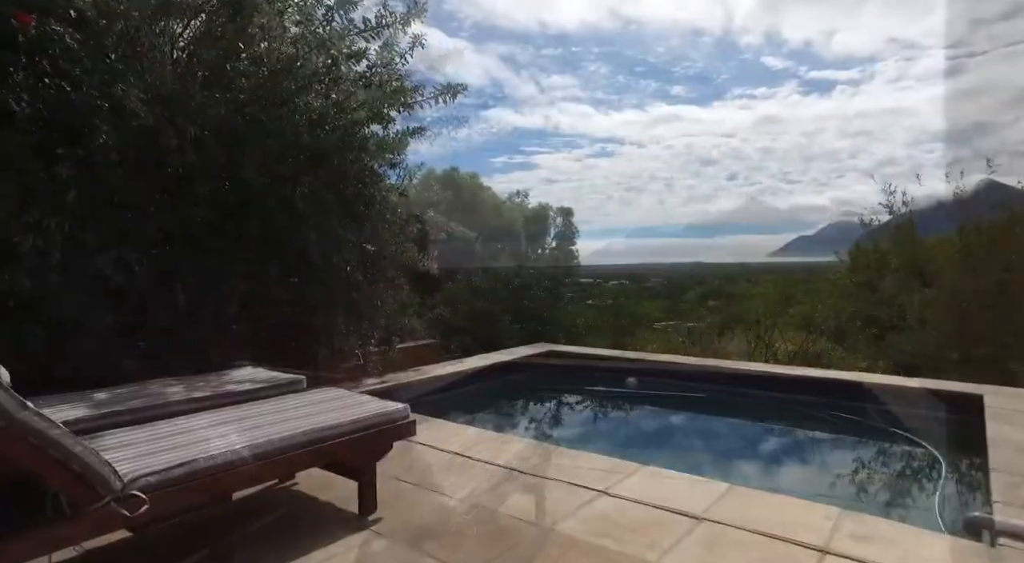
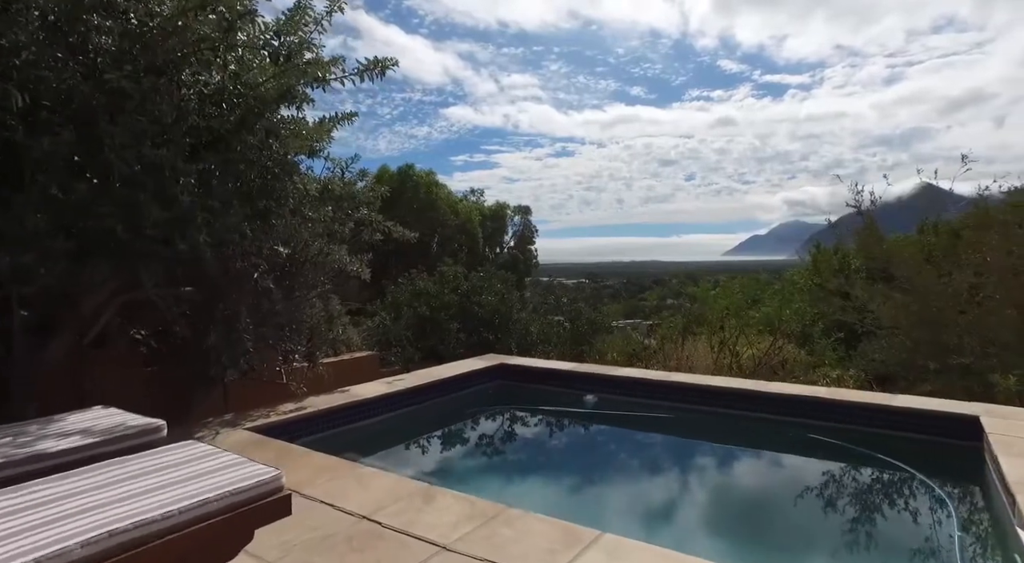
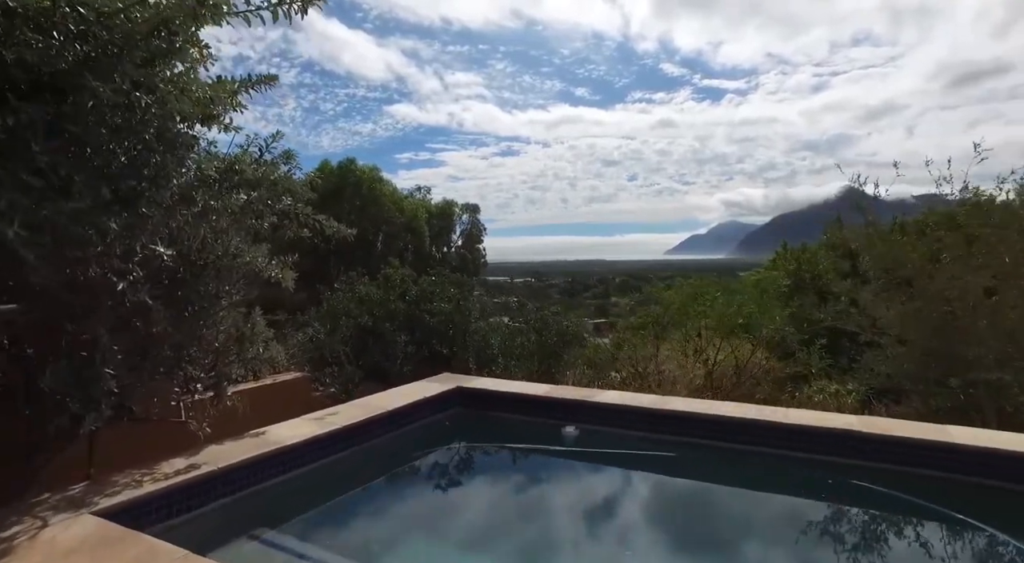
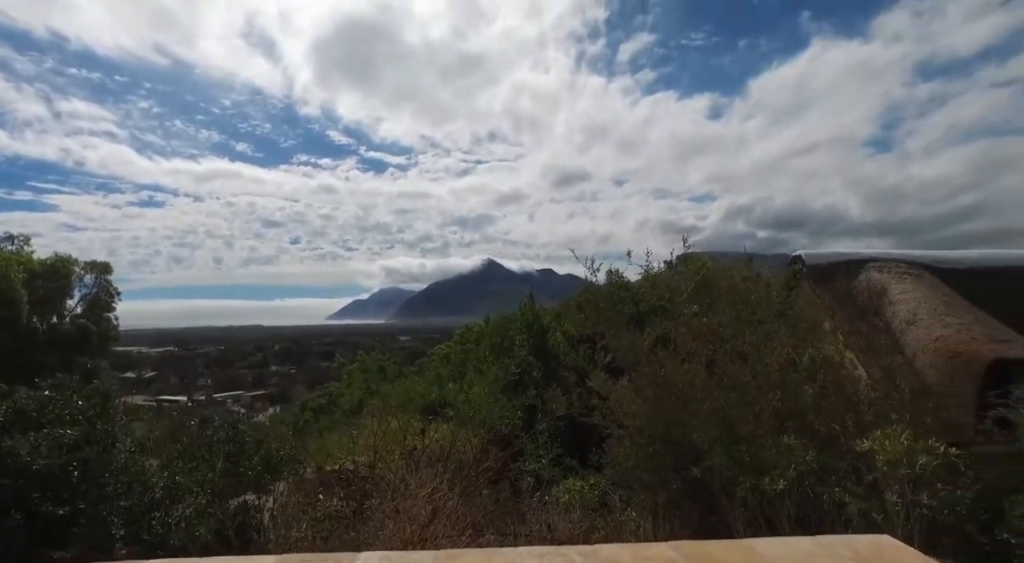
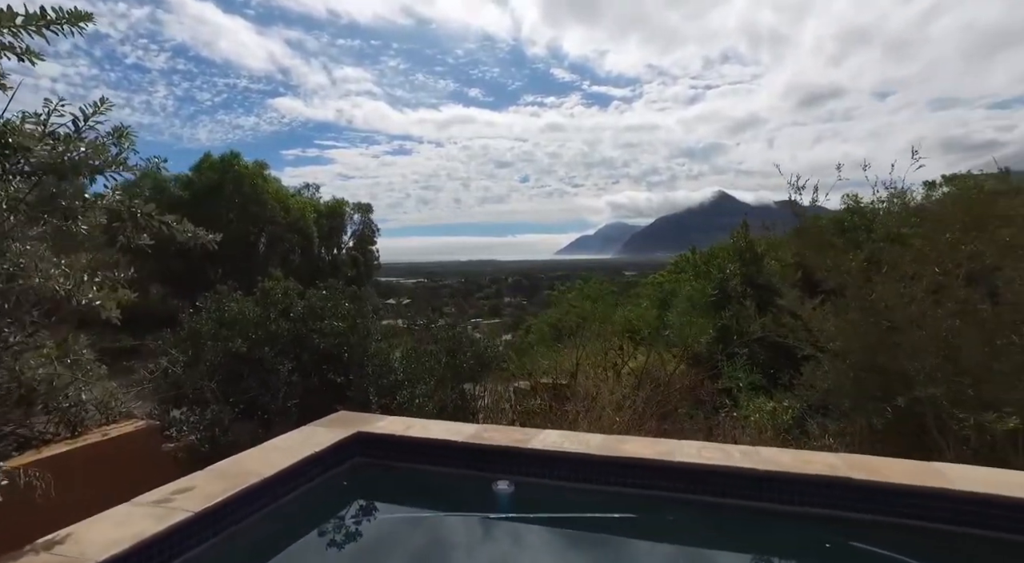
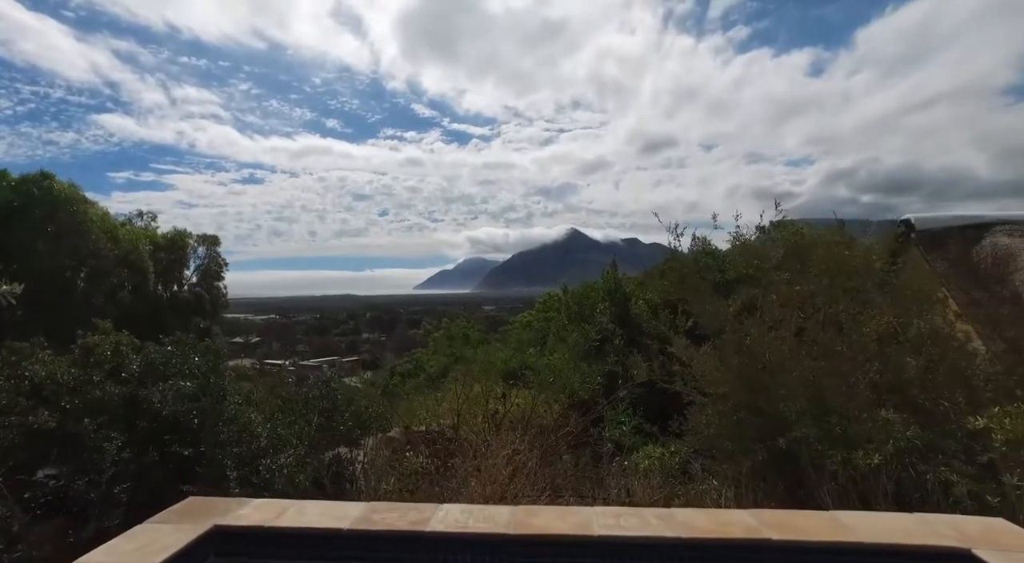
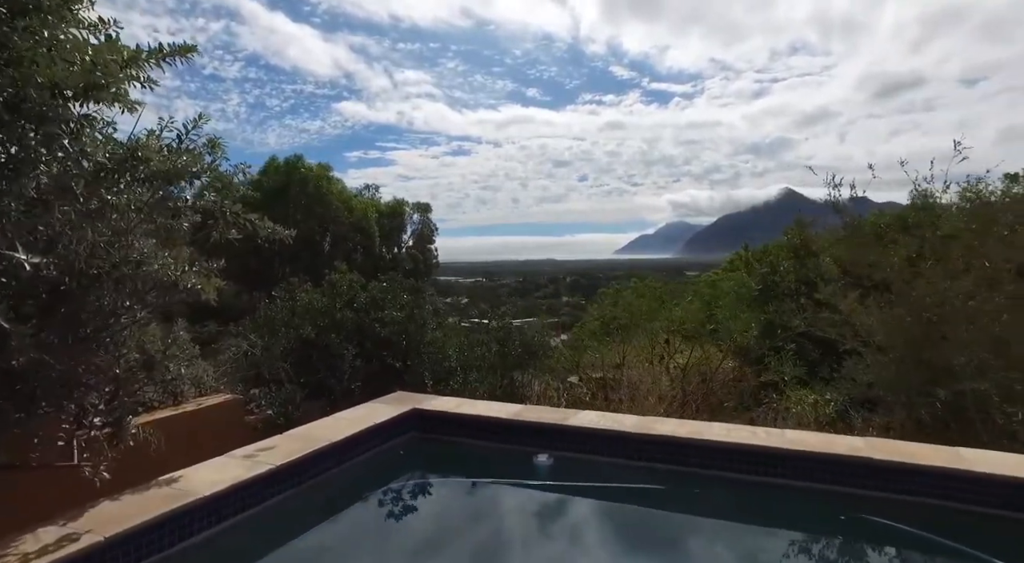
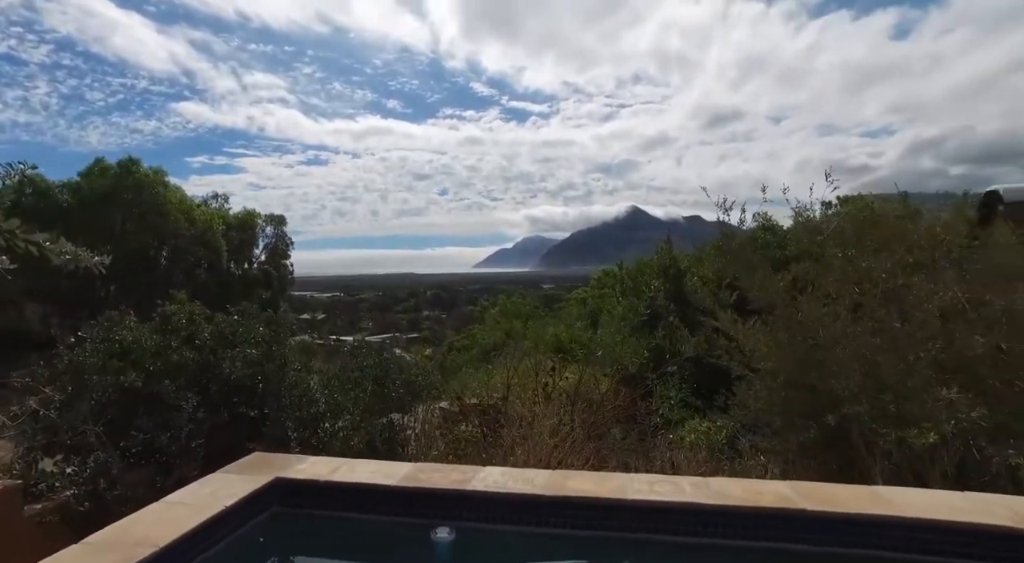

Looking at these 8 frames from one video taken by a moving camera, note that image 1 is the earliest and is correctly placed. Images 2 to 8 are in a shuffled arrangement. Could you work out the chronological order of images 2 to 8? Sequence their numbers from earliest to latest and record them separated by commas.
2, 3, 7, 5, 8, 6, 4
